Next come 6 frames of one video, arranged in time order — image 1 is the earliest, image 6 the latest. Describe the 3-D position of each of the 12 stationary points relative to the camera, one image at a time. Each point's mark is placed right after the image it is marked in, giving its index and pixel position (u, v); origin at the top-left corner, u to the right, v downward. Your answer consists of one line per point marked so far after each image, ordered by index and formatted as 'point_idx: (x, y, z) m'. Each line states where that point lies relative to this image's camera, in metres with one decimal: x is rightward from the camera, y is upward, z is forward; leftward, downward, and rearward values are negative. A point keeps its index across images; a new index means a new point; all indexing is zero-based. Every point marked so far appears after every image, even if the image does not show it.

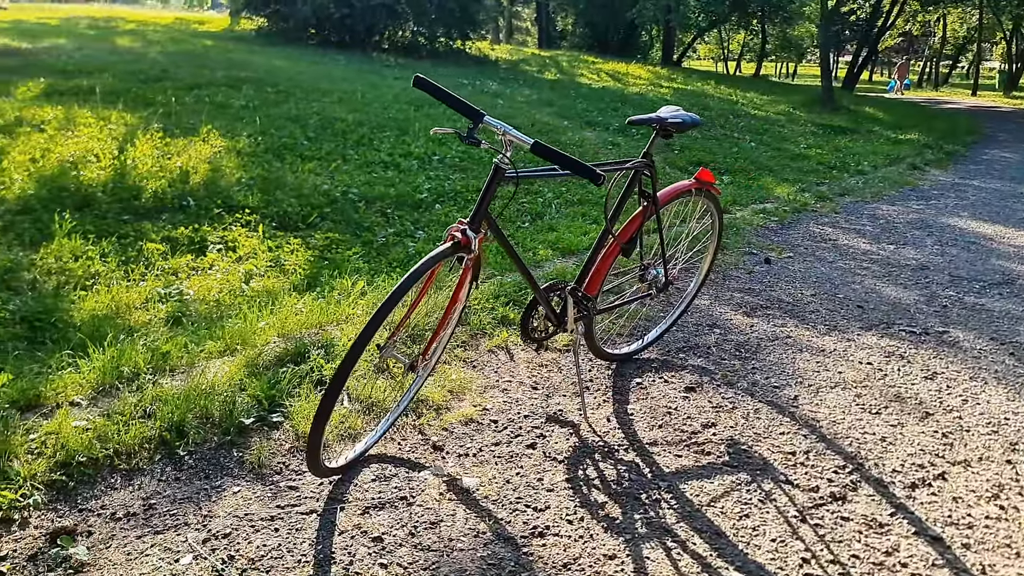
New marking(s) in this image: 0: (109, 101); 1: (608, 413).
0: (-4.6, +2.1, +8.5) m
1: (+0.4, -0.5, +3.0) m
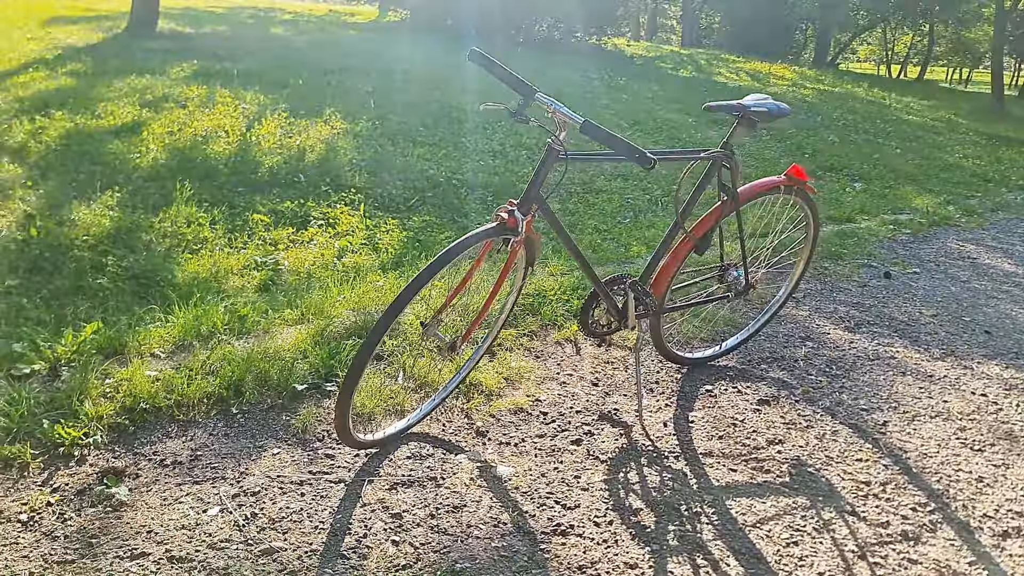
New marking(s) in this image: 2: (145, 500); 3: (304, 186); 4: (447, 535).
0: (-3.2, +2.5, +9.1) m
1: (+0.6, -0.5, +2.8) m
2: (-1.0, -0.6, +2.1) m
3: (-1.6, +0.8, +5.7) m
4: (-0.2, -0.7, +2.0) m
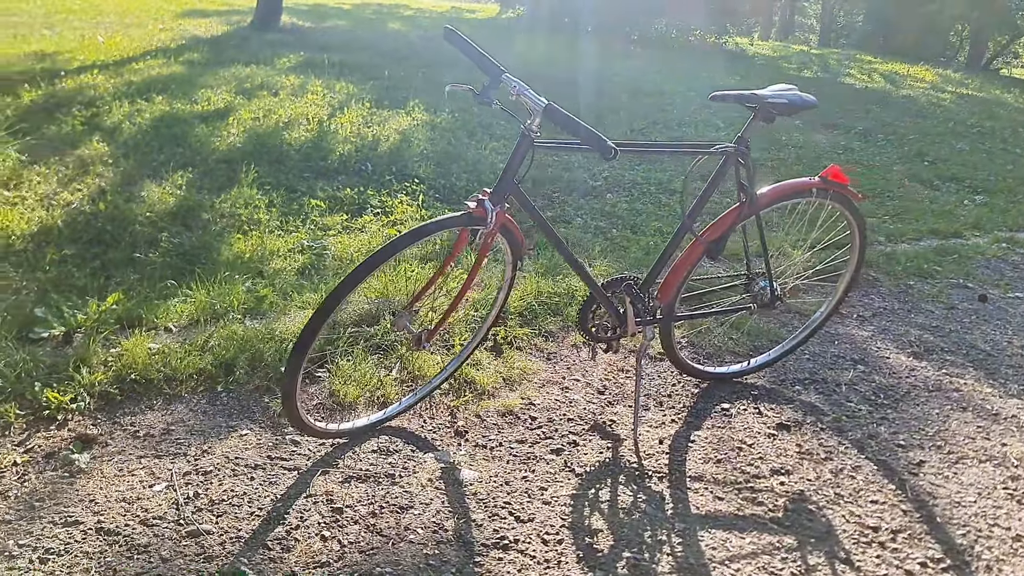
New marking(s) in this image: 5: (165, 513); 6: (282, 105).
0: (-2.1, +2.7, +9.4) m
1: (+0.5, -0.5, +2.6) m
2: (-1.2, -0.5, +2.2) m
3: (-1.1, +0.9, +5.8) m
4: (-0.3, -0.7, +2.0) m
5: (-0.9, -0.6, +2.0) m
6: (-2.3, +1.8, +7.3) m
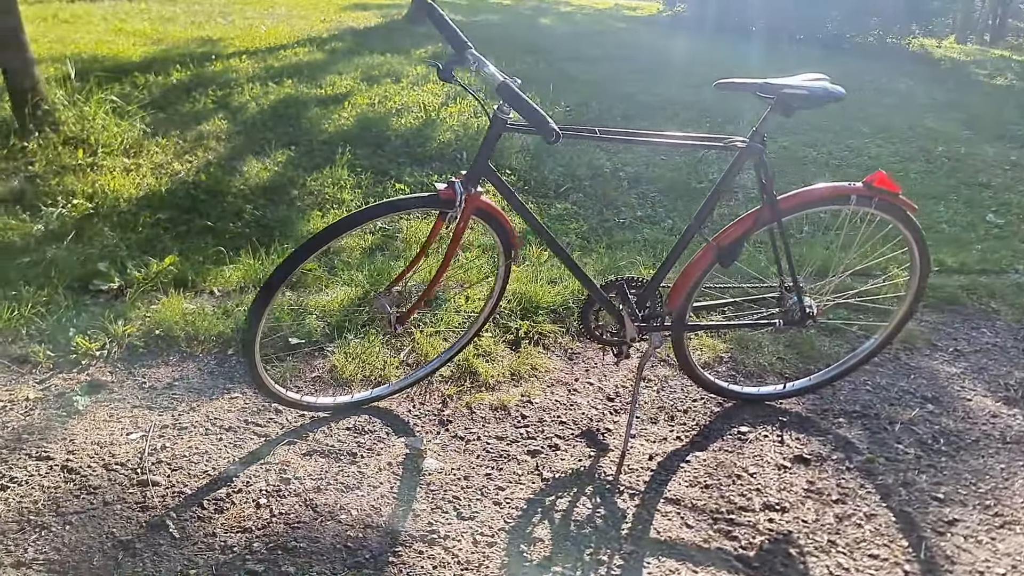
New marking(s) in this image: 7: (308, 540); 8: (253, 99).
0: (-0.5, +2.8, +9.5) m
1: (+0.5, -0.5, +2.4) m
2: (-1.3, -0.4, +2.3) m
3: (-0.4, +1.0, +5.9) m
4: (-0.5, -0.6, +2.0) m
5: (-1.1, -0.5, +2.1) m
6: (-1.1, +2.0, +7.5) m
7: (-0.5, -0.6, +1.8) m
8: (-2.3, +1.7, +6.6) m
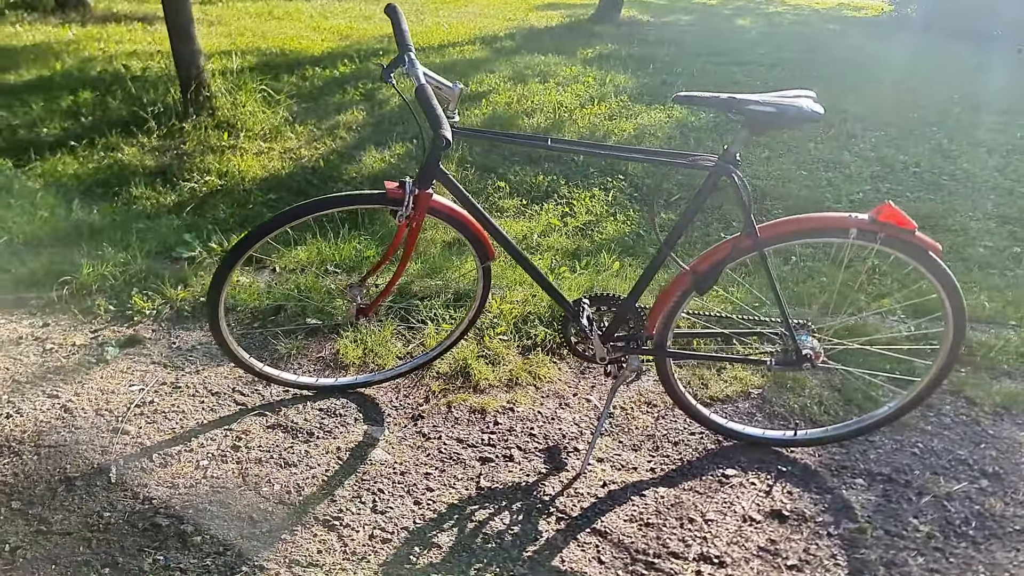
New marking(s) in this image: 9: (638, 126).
0: (+1.5, +2.8, +9.4) m
1: (+0.3, -0.6, +2.3) m
2: (-1.4, -0.3, +2.6) m
3: (+0.5, +1.0, +5.8) m
4: (-0.8, -0.5, +2.1) m
5: (-1.3, -0.4, +2.3) m
6: (+0.3, +2.0, +7.6) m
7: (-0.8, -0.6, +2.0) m
8: (-1.1, +1.8, +7.0) m
9: (+1.2, +1.5, +6.9) m
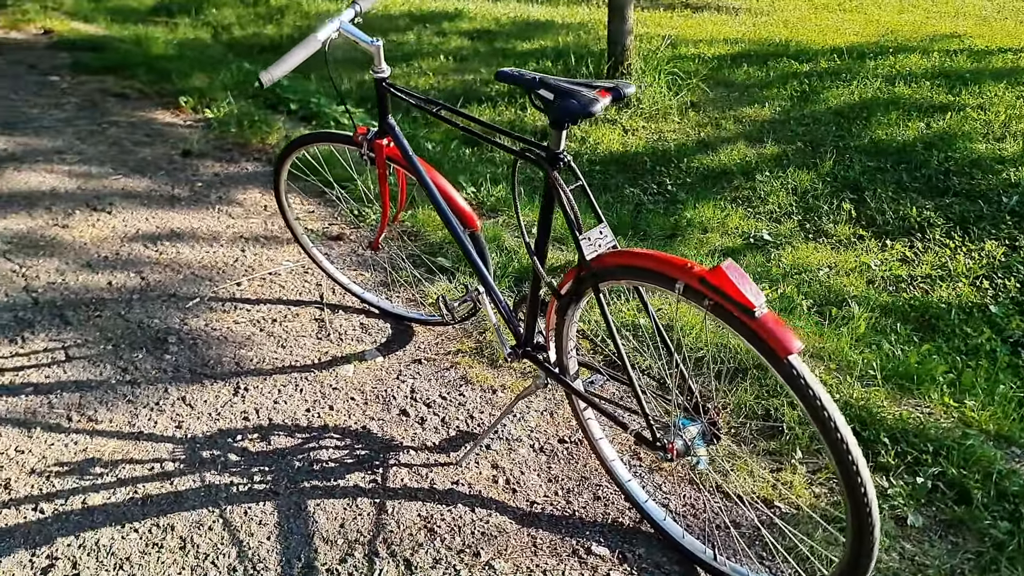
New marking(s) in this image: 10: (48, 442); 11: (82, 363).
0: (+6.4, +1.5, +6.1) m
1: (-0.1, -0.6, +2.1) m
2: (-1.0, +0.2, +3.5) m
3: (+2.8, +0.5, +4.4) m
4: (-1.0, -0.2, +2.7) m
5: (-1.1, +0.1, +3.2) m
6: (+4.2, +1.3, +5.7) m
7: (-1.1, -0.2, +2.6) m
8: (+2.8, +1.6, +6.3) m
9: (+4.1, +0.7, +4.7) m
10: (-1.3, -0.4, +2.1) m
11: (-1.4, -0.2, +2.5) m
